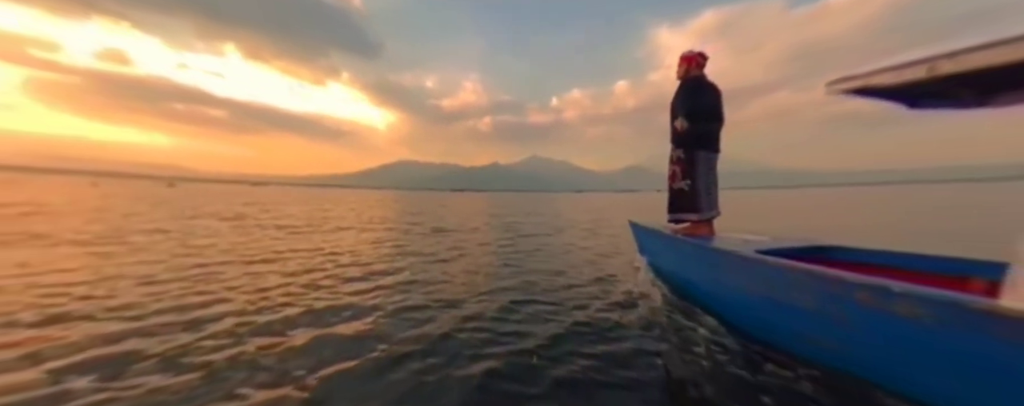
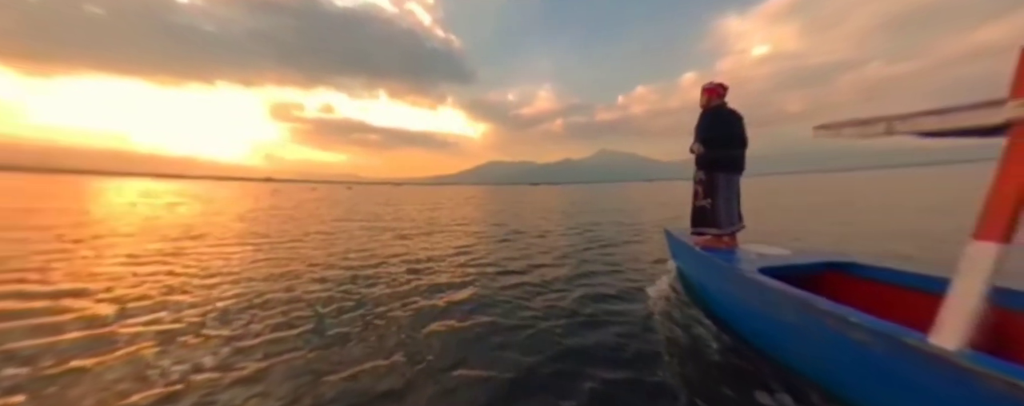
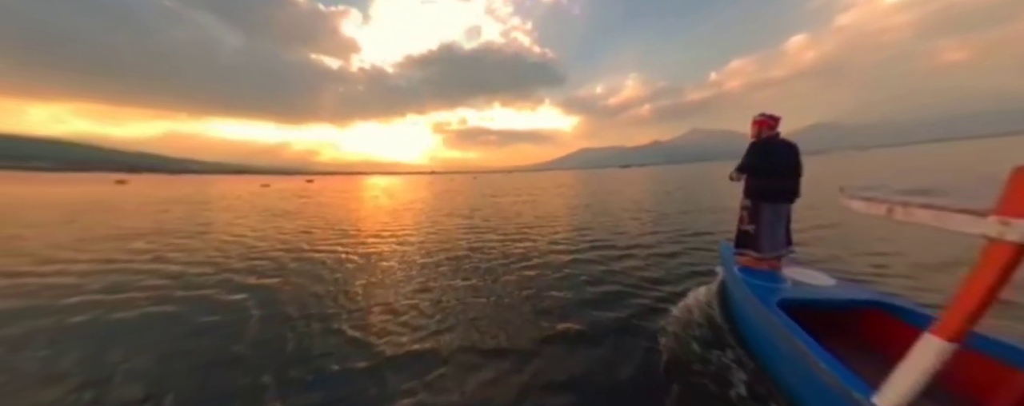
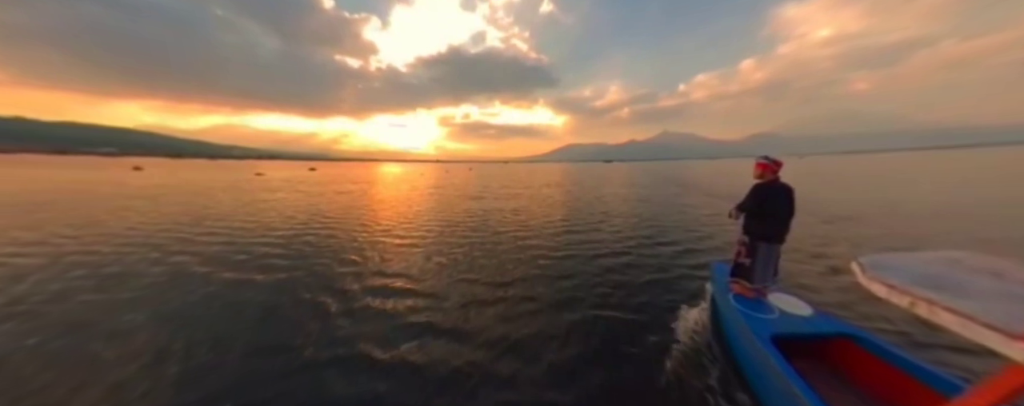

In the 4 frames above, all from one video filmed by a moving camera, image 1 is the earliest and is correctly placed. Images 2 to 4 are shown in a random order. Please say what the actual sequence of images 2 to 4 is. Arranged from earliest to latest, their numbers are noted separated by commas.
2, 3, 4
